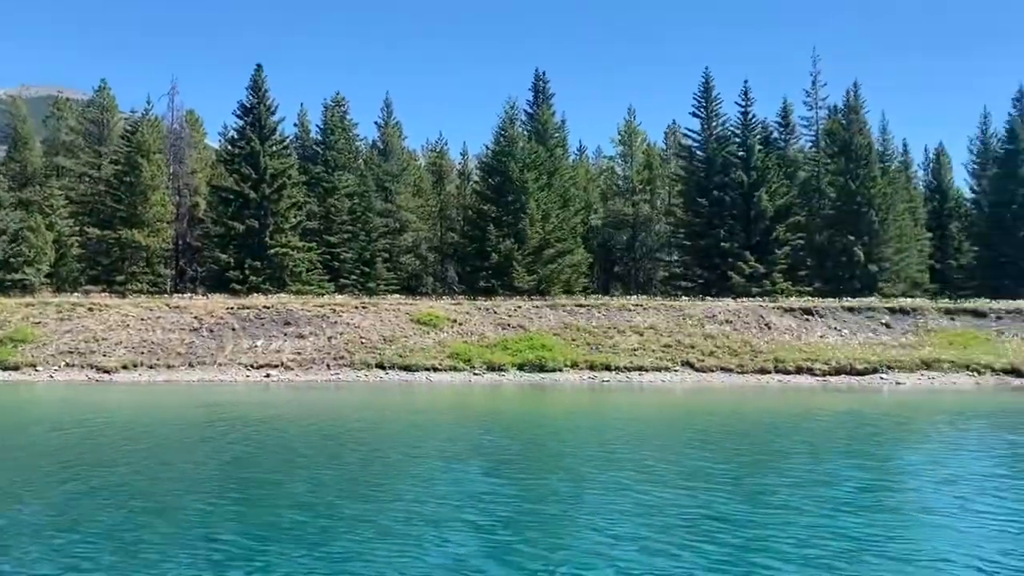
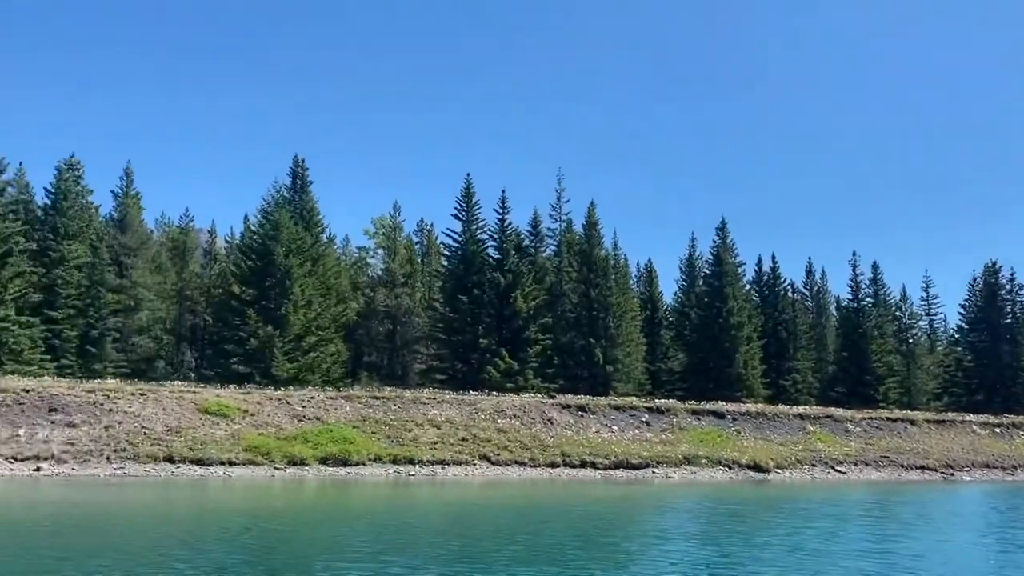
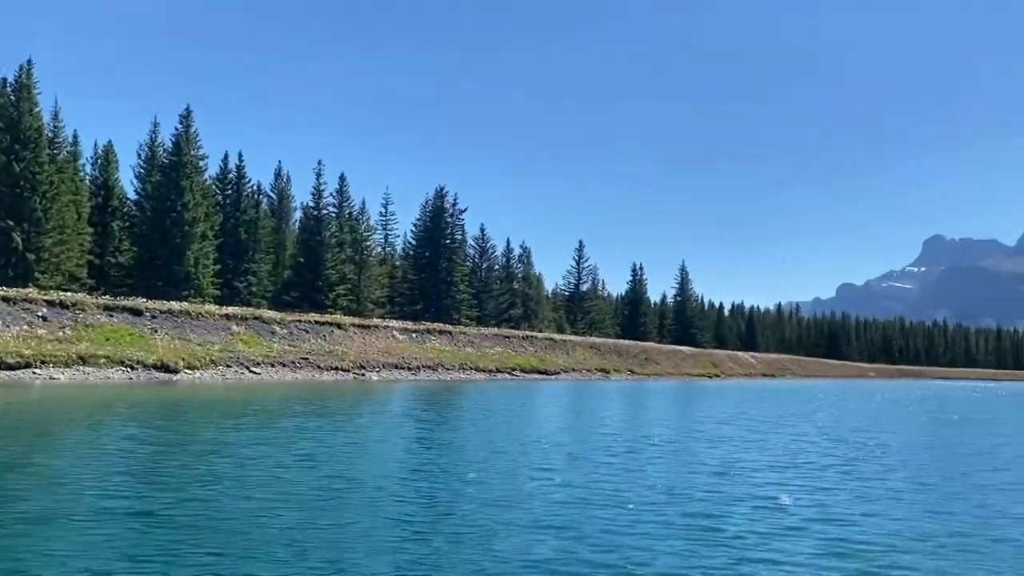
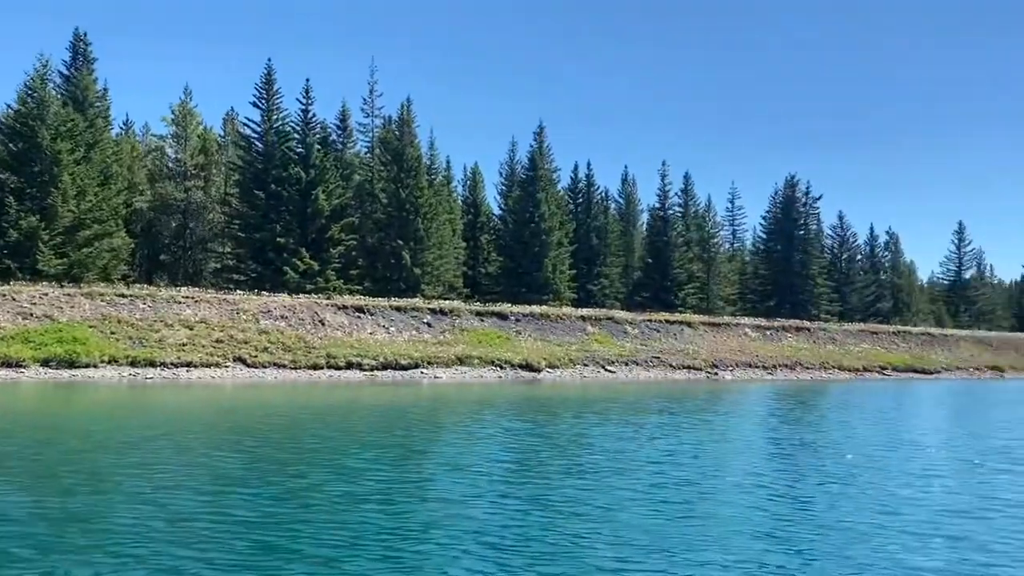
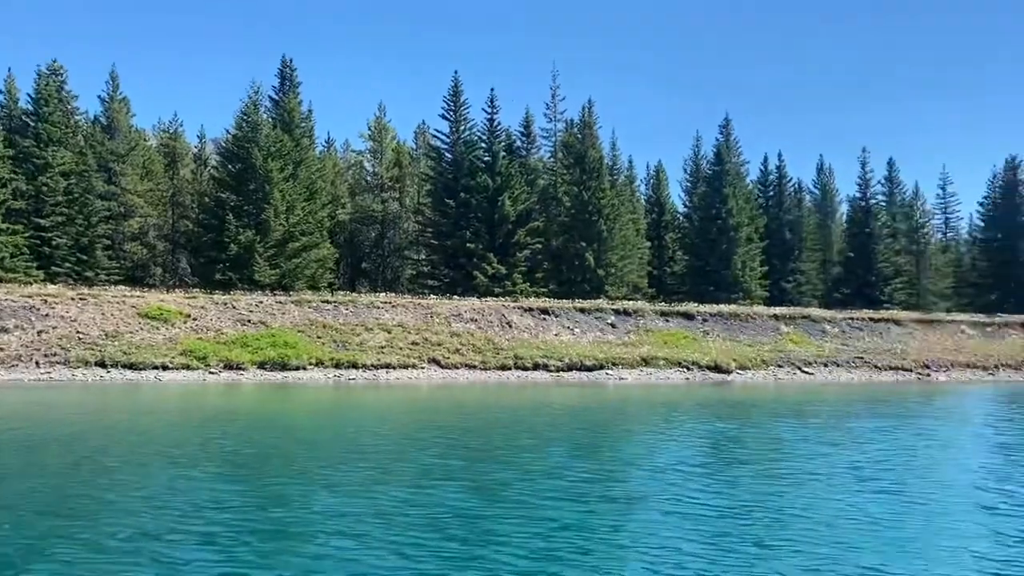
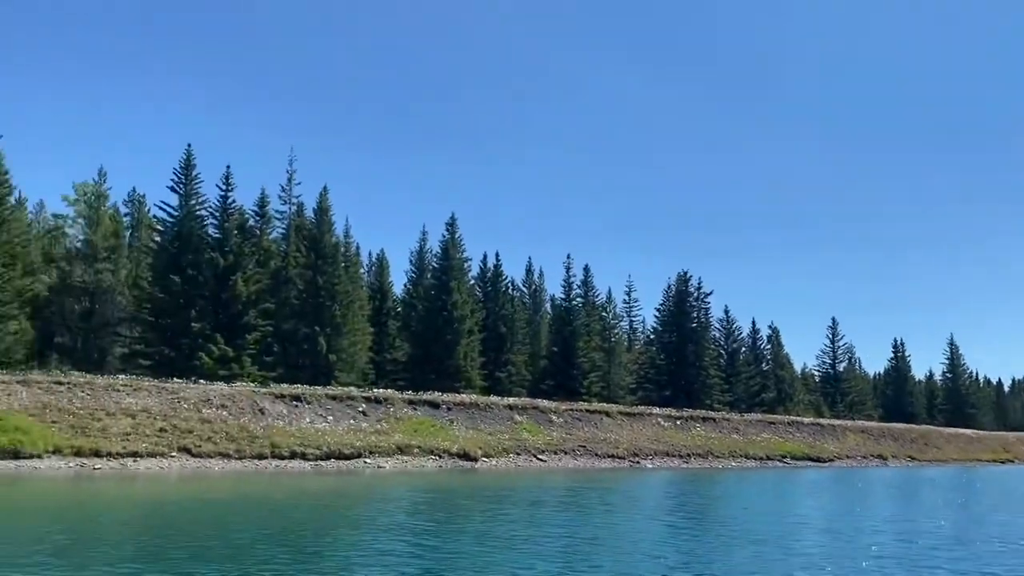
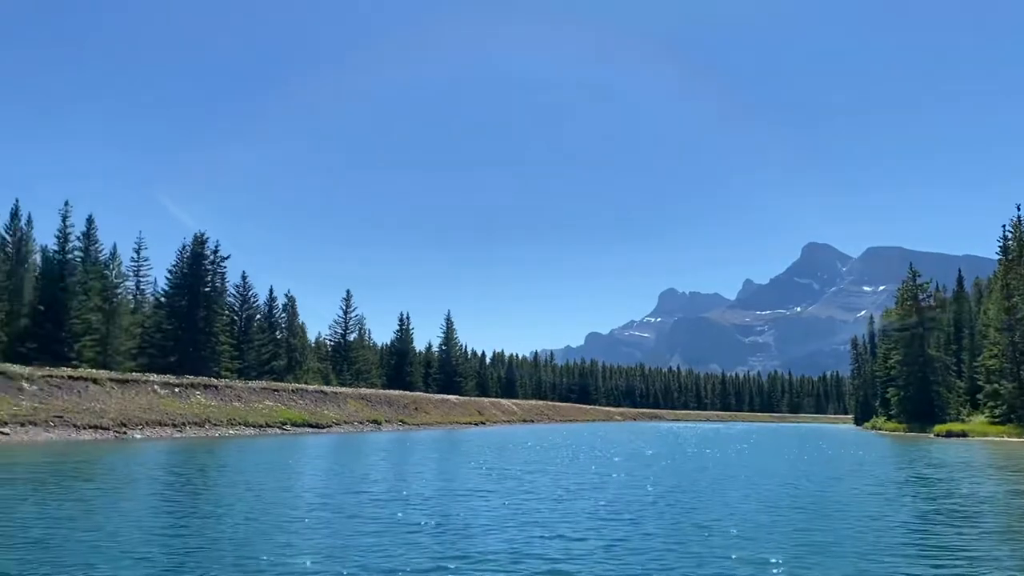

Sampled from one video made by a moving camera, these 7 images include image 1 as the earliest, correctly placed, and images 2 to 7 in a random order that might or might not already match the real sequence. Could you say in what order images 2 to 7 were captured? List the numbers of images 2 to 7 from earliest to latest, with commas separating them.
5, 4, 3, 7, 6, 2
